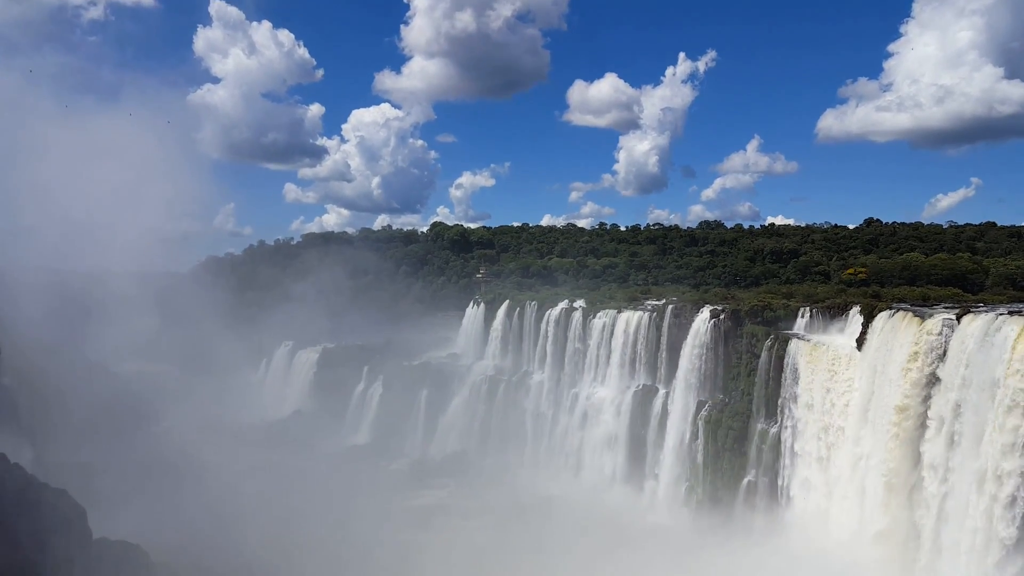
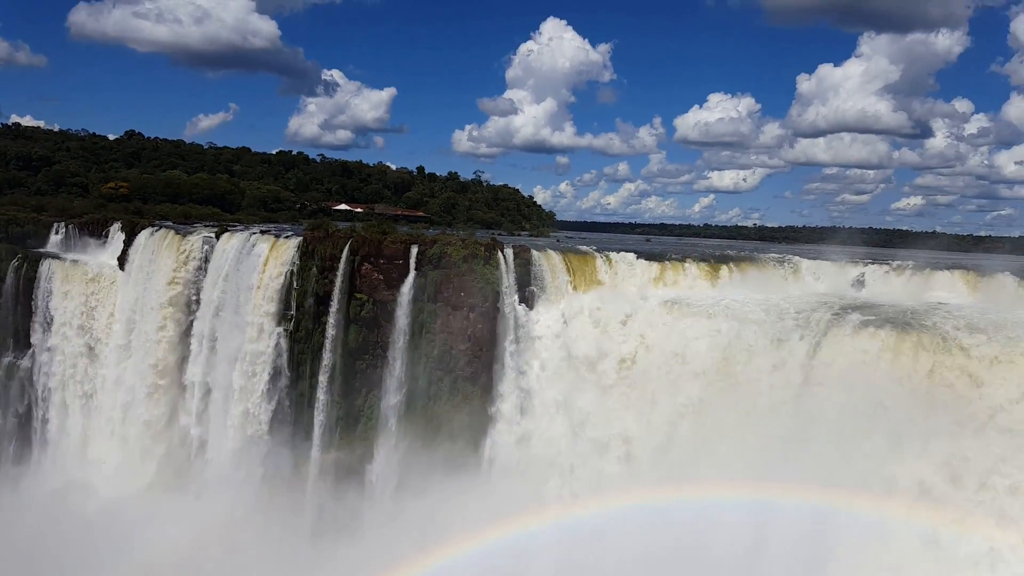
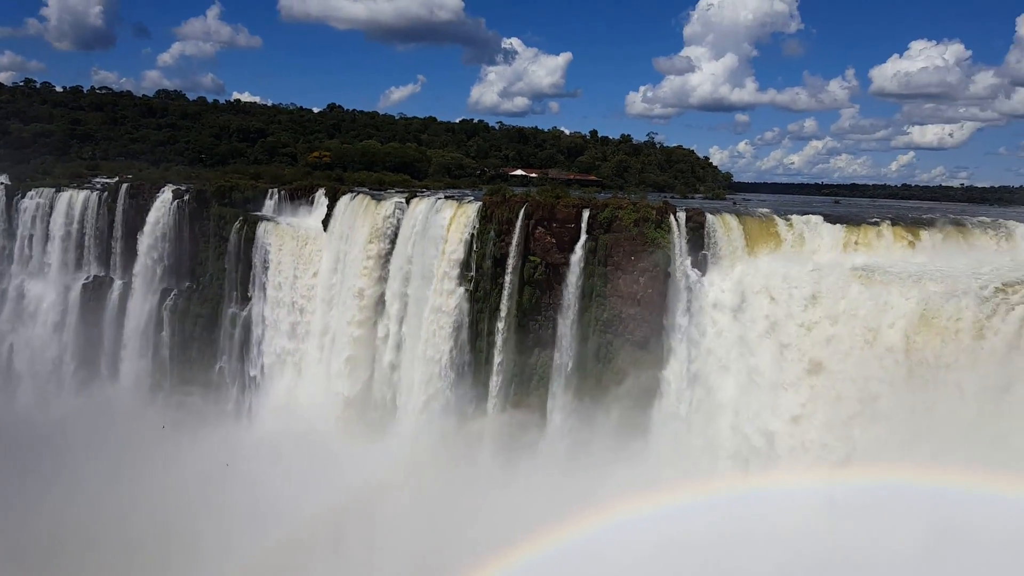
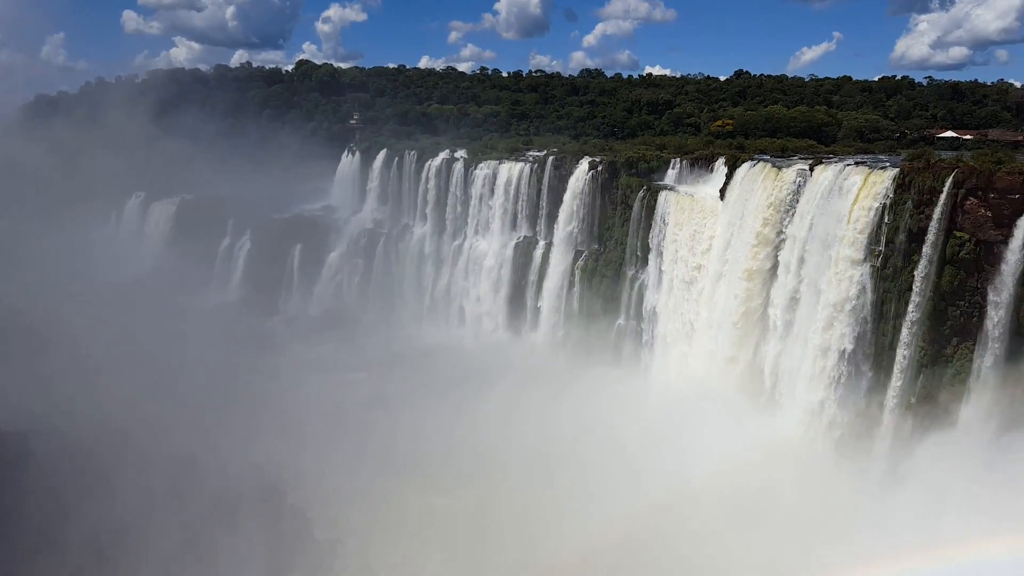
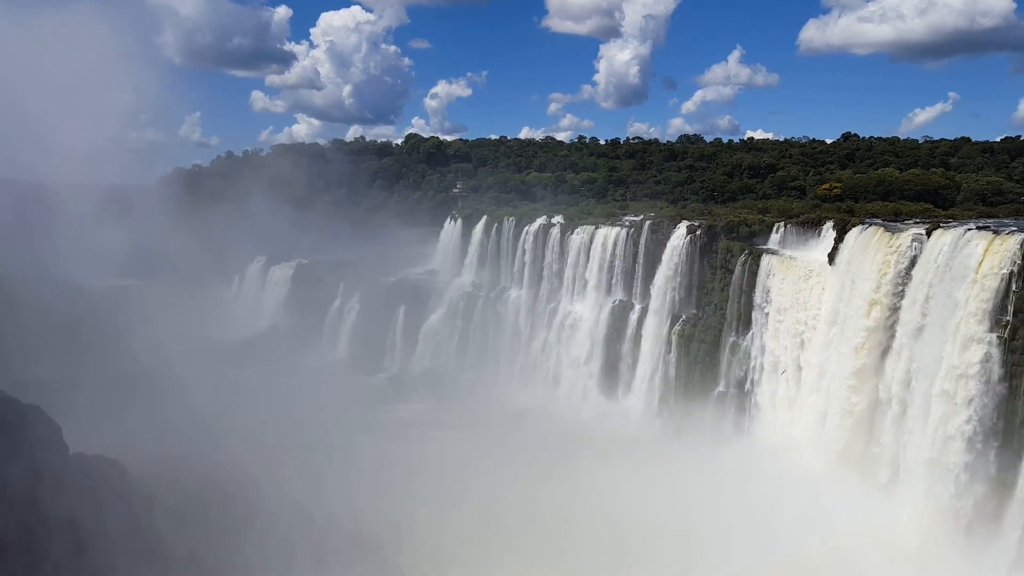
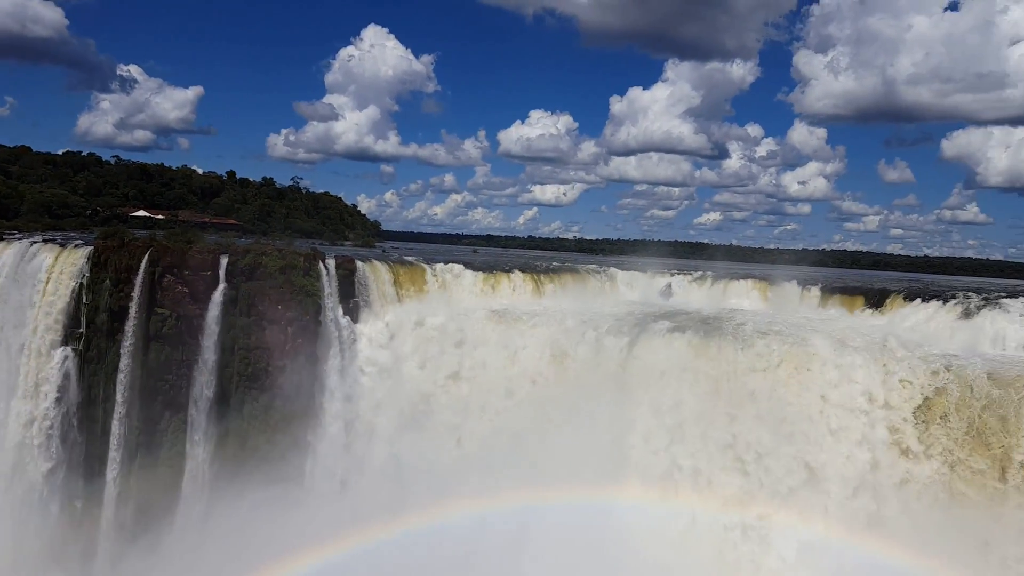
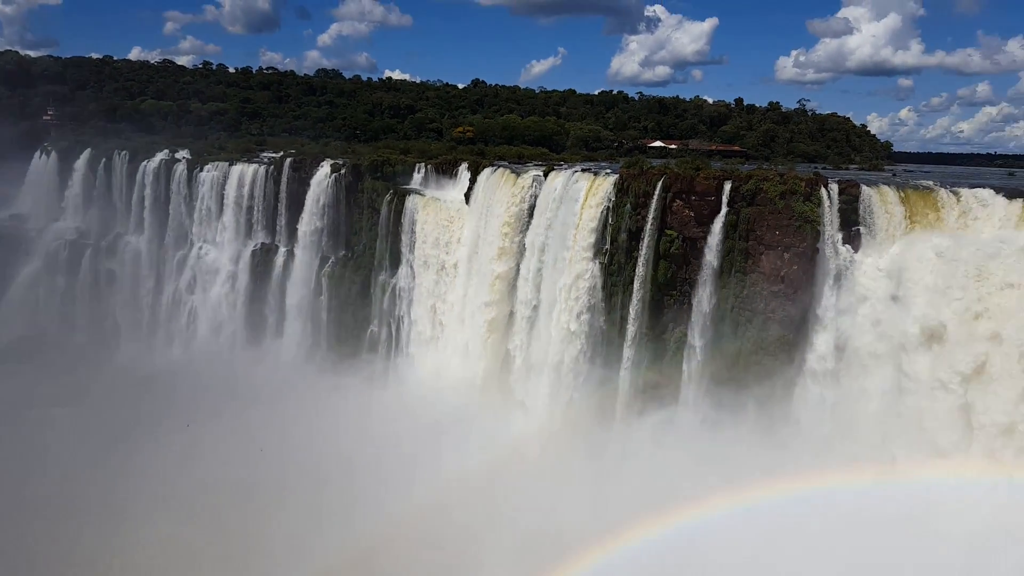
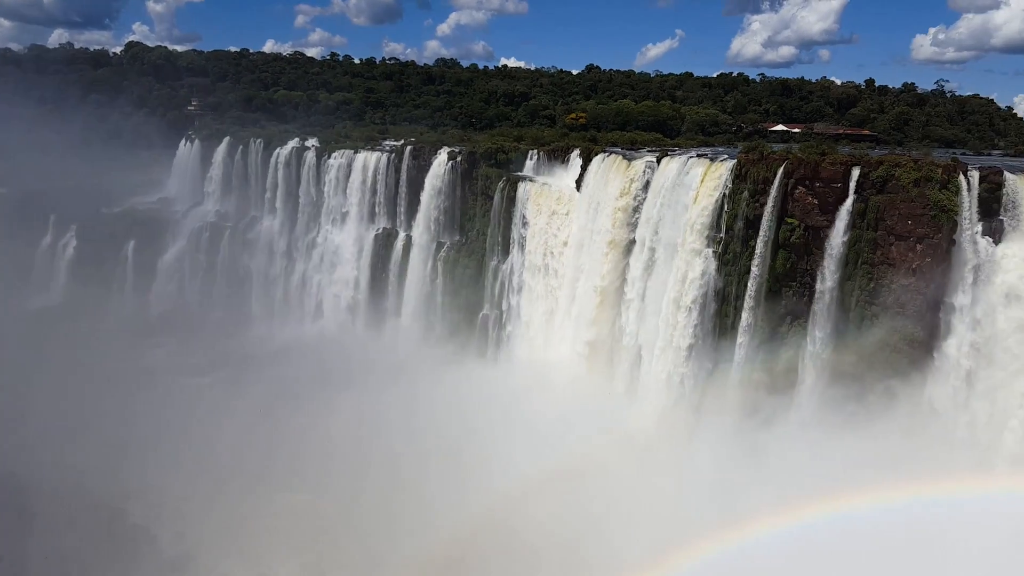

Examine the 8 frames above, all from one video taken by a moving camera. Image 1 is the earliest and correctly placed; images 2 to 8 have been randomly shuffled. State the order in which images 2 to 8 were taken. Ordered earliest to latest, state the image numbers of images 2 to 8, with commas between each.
5, 4, 8, 7, 3, 2, 6
